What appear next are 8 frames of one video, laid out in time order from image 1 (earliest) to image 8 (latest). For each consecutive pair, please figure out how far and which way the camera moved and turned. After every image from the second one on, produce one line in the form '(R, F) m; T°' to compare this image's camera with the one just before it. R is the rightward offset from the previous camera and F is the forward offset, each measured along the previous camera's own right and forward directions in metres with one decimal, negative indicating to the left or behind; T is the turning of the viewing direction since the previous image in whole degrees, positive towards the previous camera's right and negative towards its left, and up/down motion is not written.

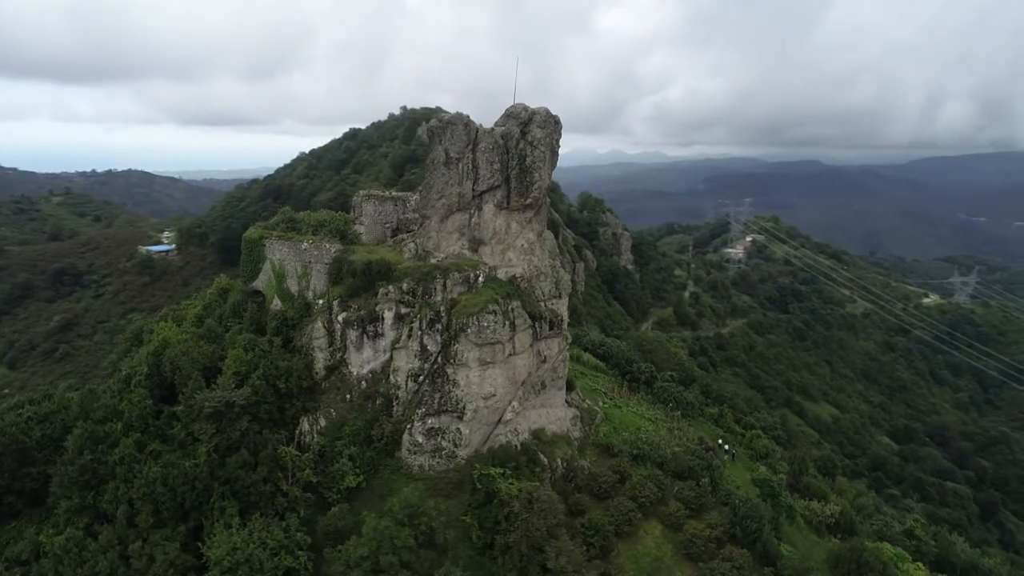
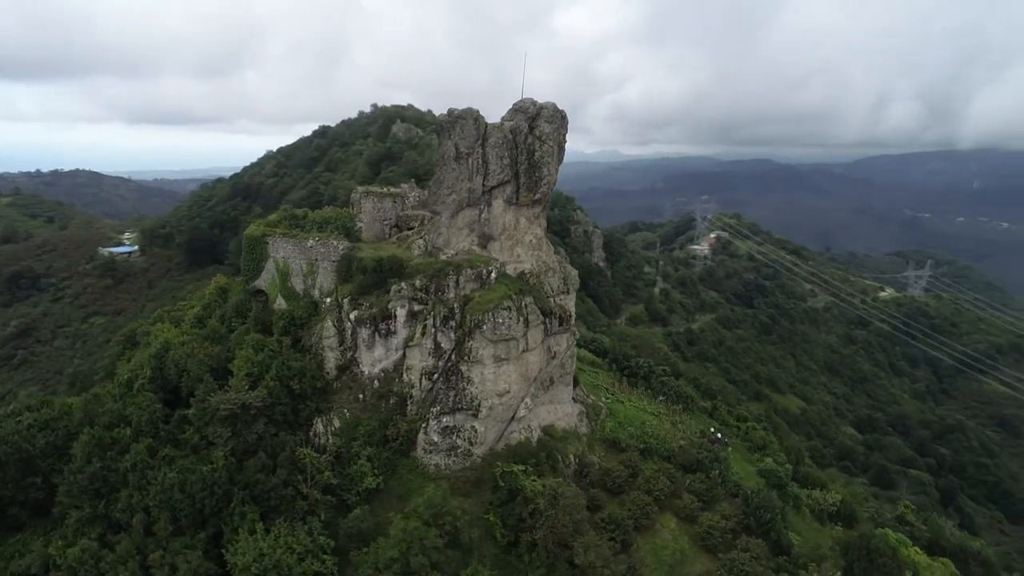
(-1.5, +0.2) m; +3°
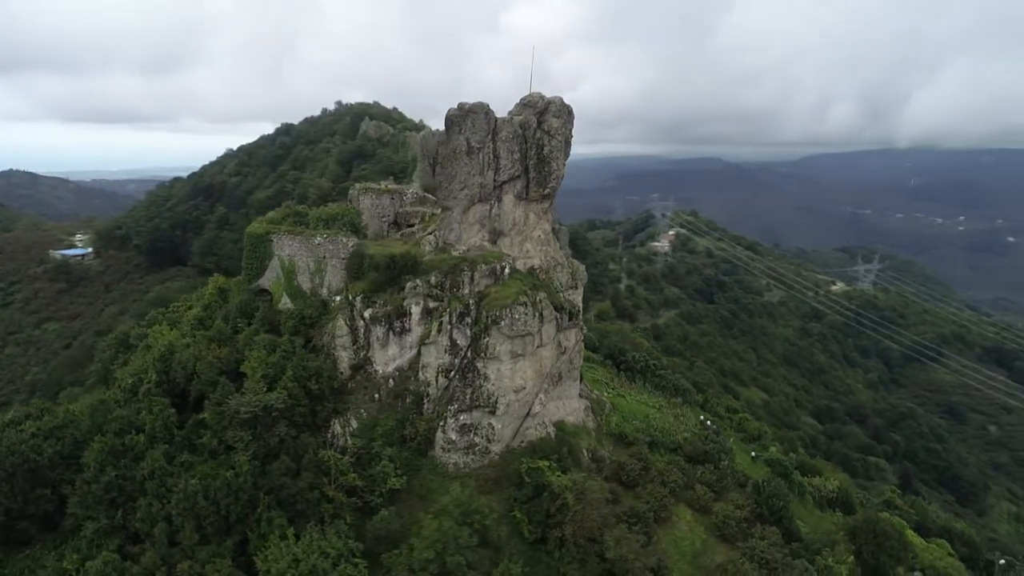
(-1.8, +0.2) m; +4°
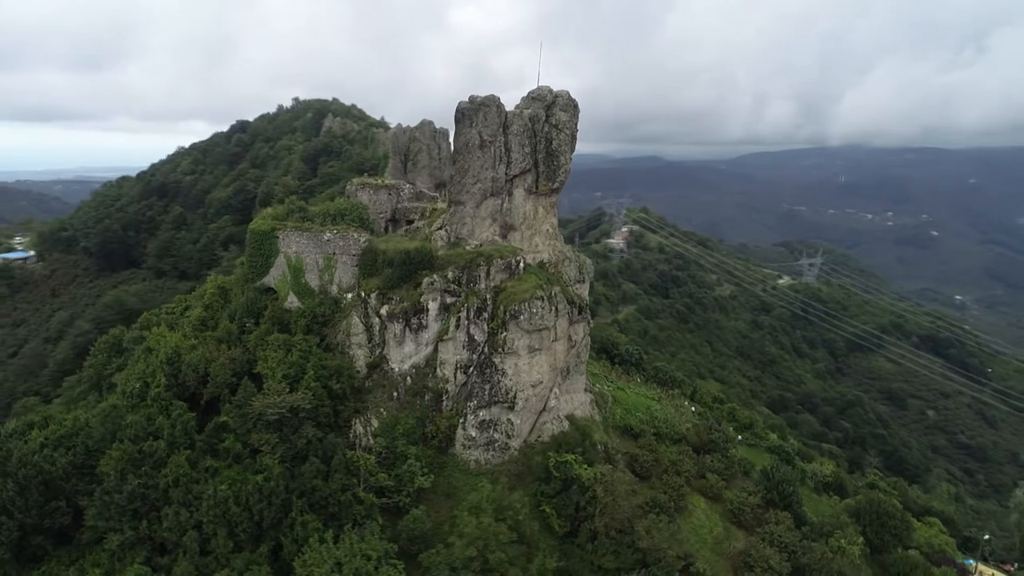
(-2.0, +0.2) m; +4°
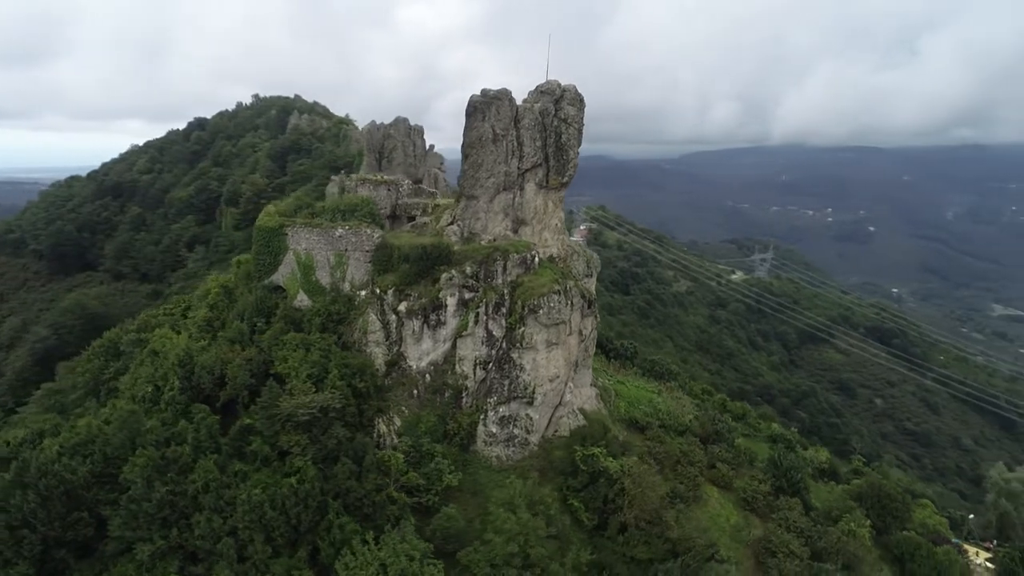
(-1.9, +0.2) m; +4°
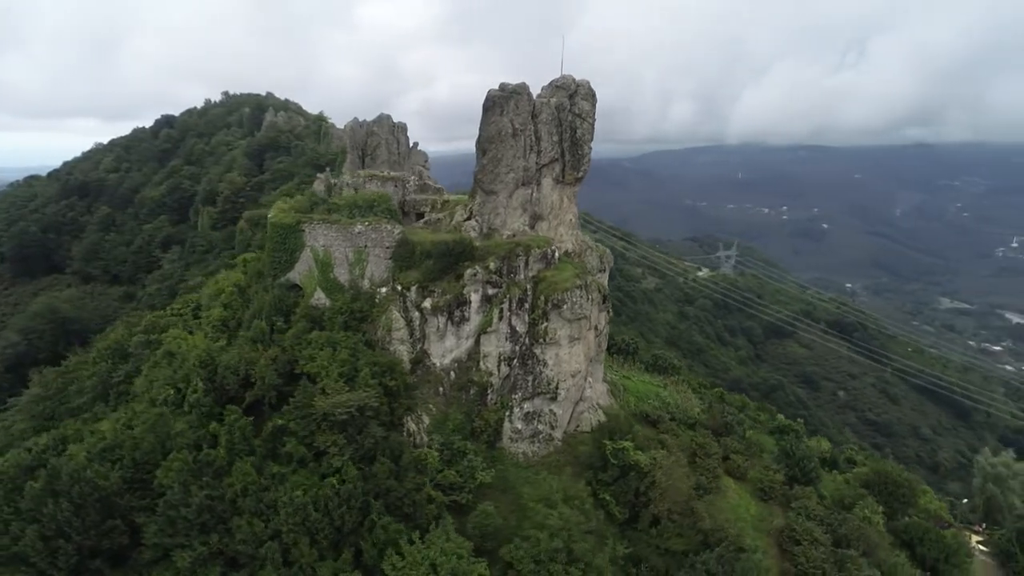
(-1.7, +0.2) m; +3°
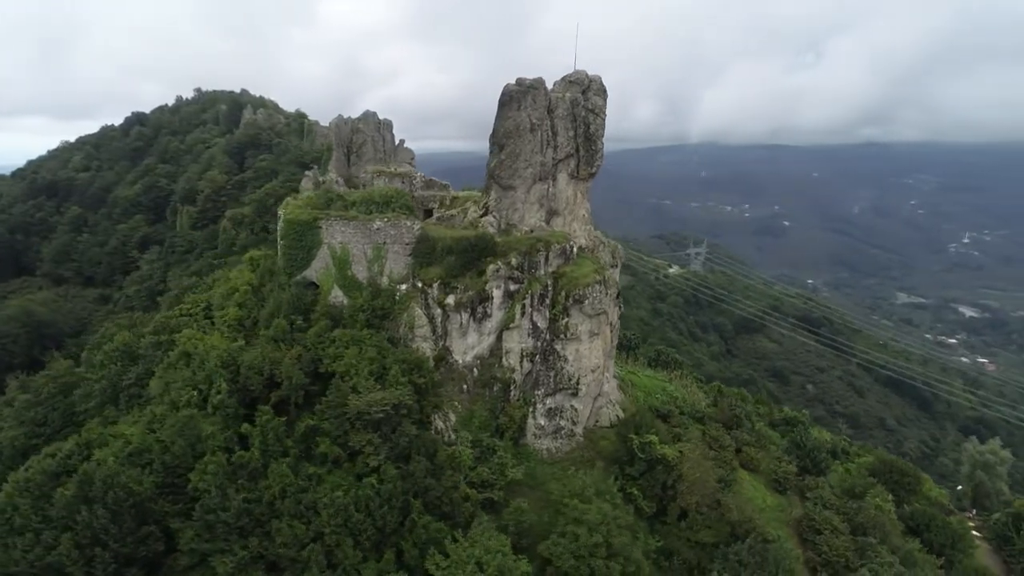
(-1.5, +0.1) m; +3°
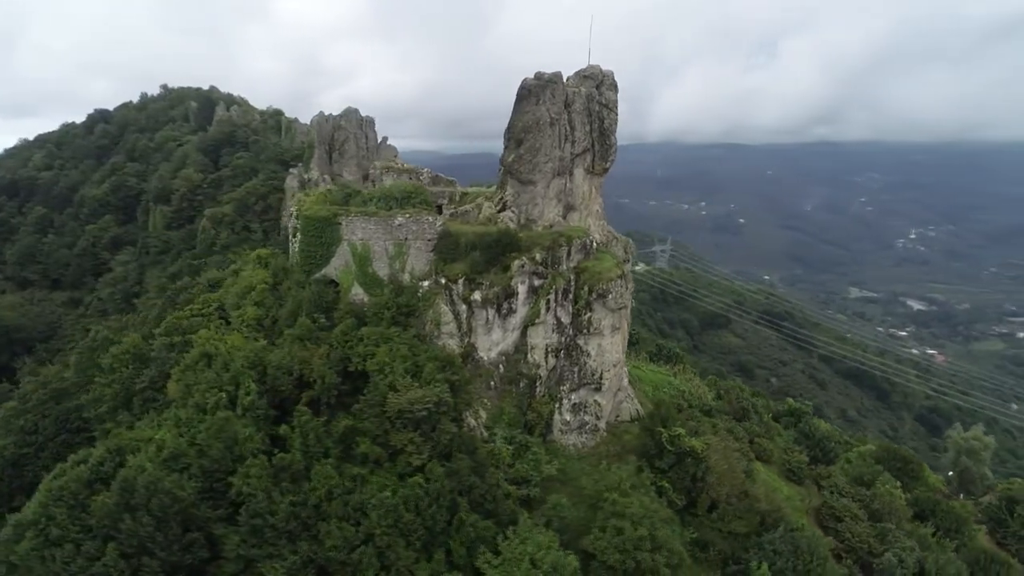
(-1.7, +0.2) m; +3°
